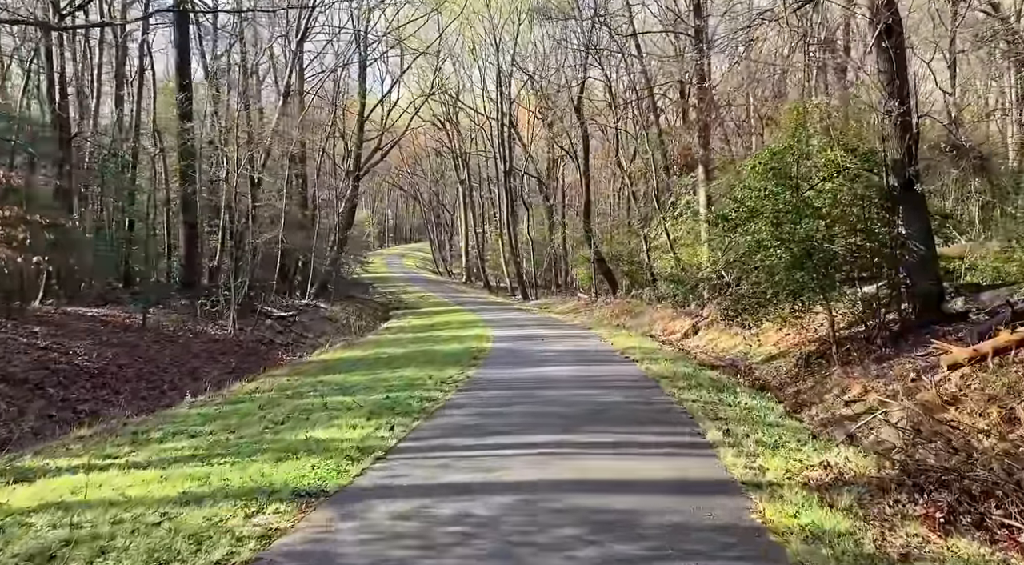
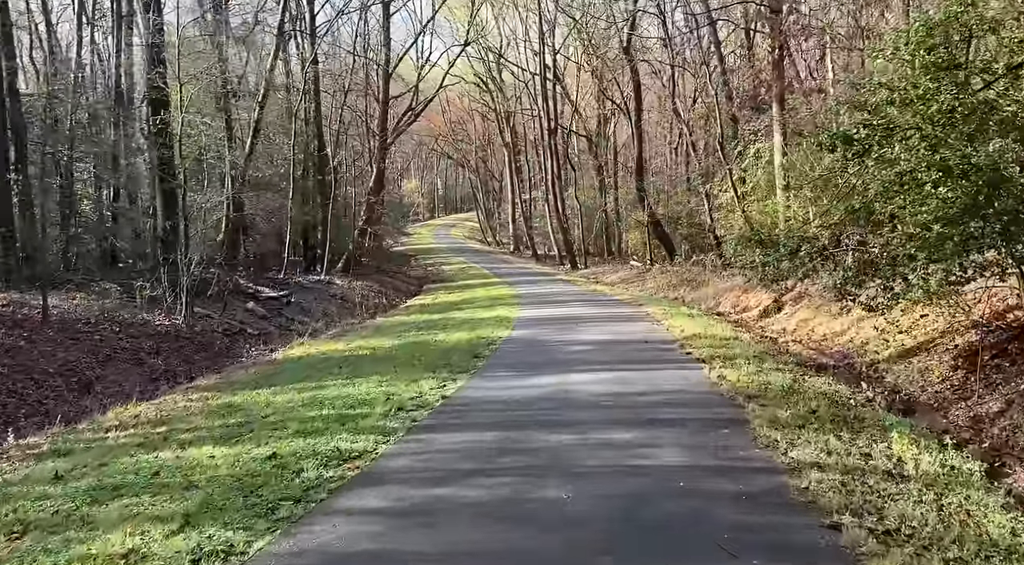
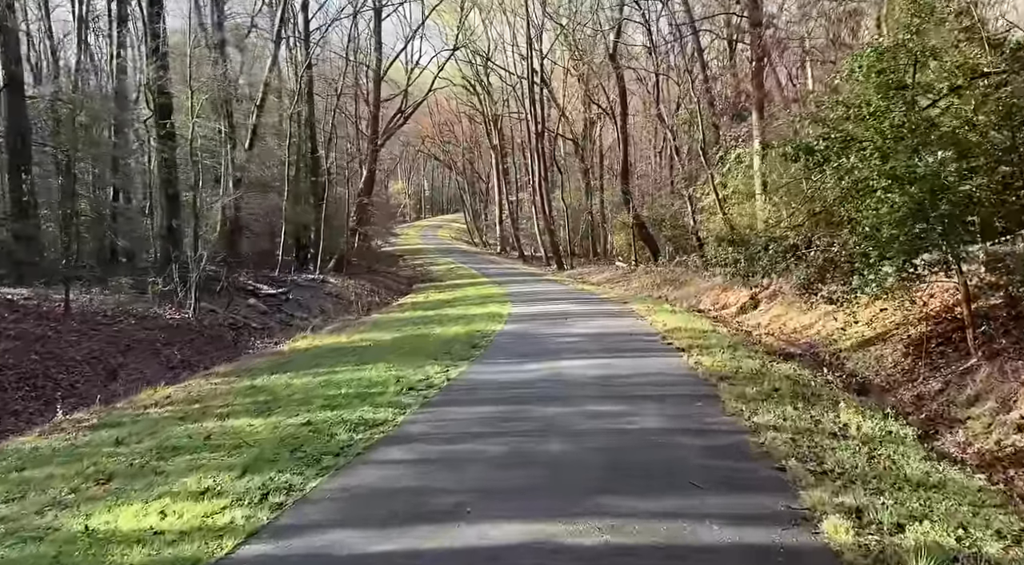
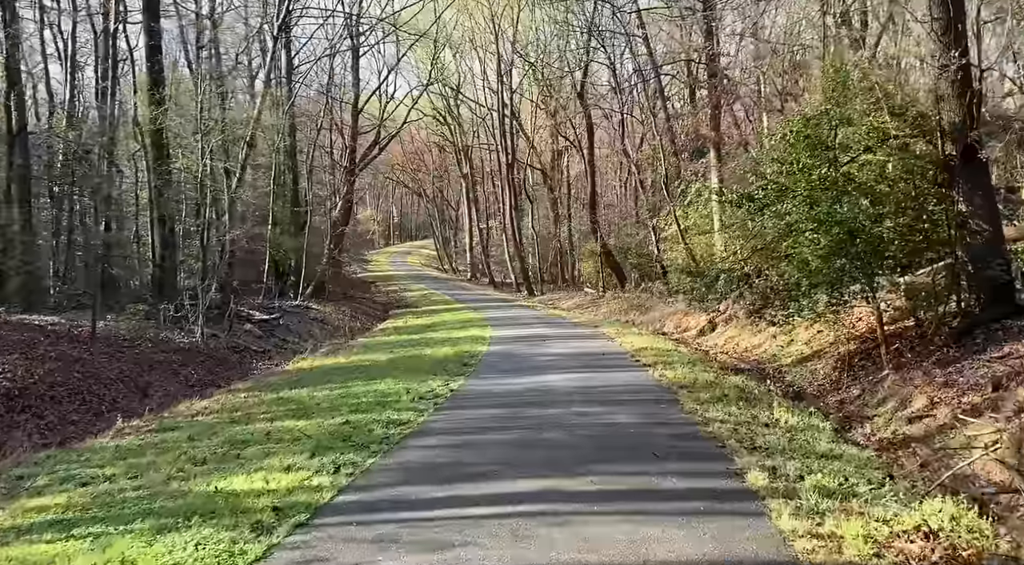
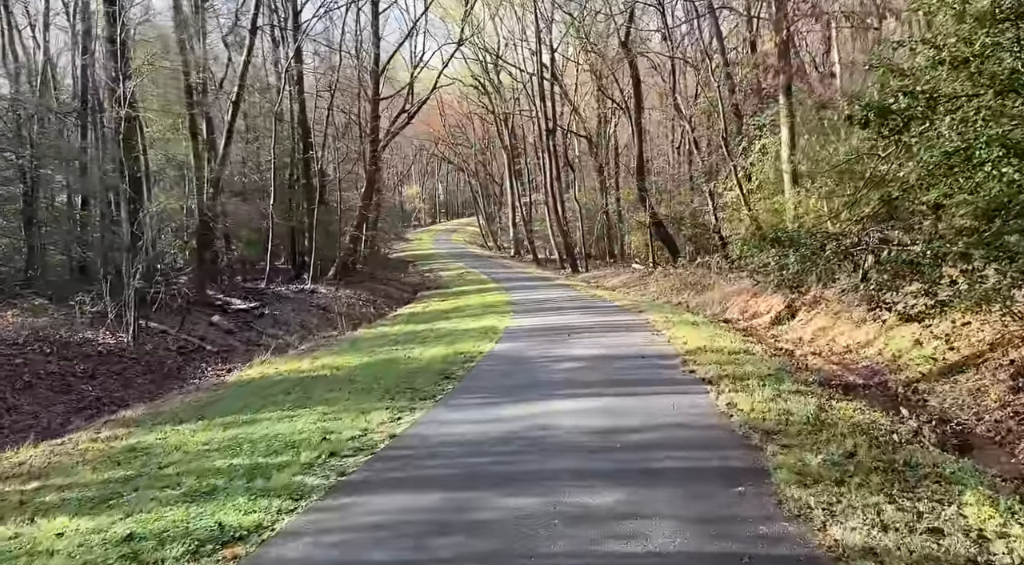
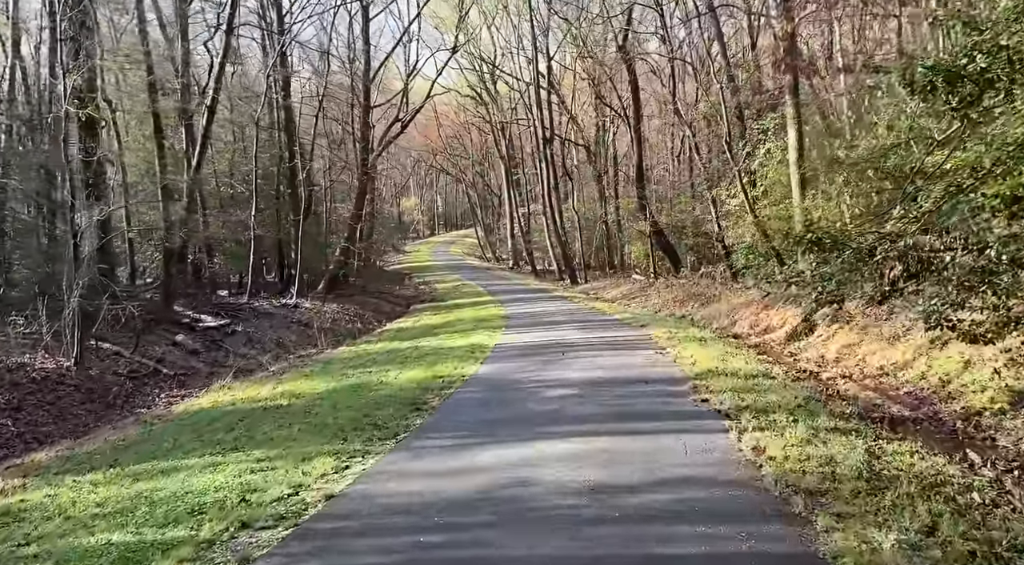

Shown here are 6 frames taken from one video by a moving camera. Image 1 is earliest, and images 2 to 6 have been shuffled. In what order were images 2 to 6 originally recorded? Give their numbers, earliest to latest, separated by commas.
4, 3, 2, 5, 6
